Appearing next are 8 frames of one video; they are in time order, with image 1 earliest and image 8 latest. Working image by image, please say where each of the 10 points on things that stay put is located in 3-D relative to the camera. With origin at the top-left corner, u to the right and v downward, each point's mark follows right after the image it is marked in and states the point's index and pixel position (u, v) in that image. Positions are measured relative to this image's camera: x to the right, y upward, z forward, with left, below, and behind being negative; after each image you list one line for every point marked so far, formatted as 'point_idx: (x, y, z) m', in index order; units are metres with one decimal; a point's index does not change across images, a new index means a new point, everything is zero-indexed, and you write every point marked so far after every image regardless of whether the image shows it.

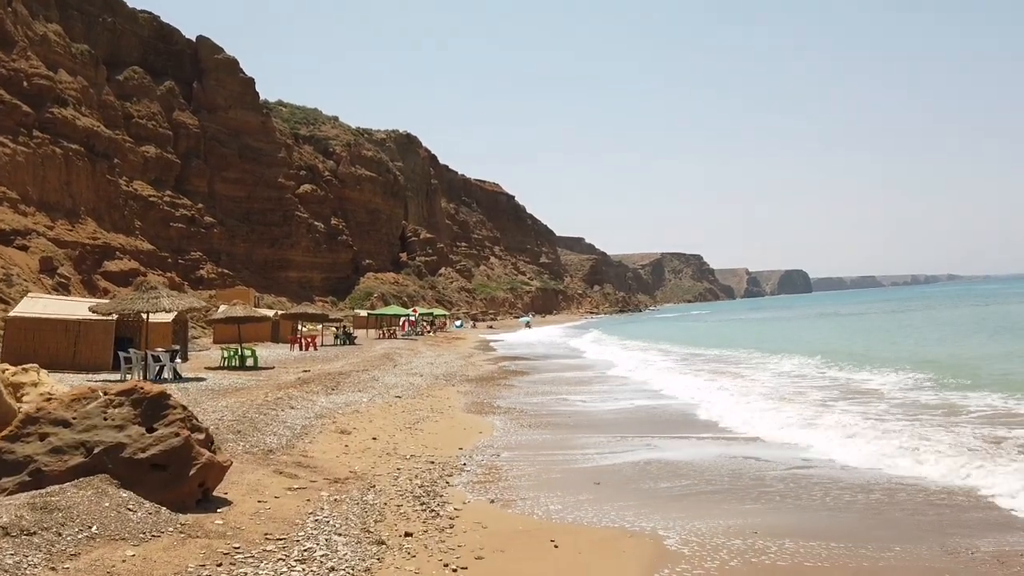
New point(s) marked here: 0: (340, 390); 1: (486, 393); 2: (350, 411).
0: (-4.2, -2.5, +16.1) m
1: (-0.5, -2.8, +17.8) m
2: (-3.1, -2.4, +12.8) m
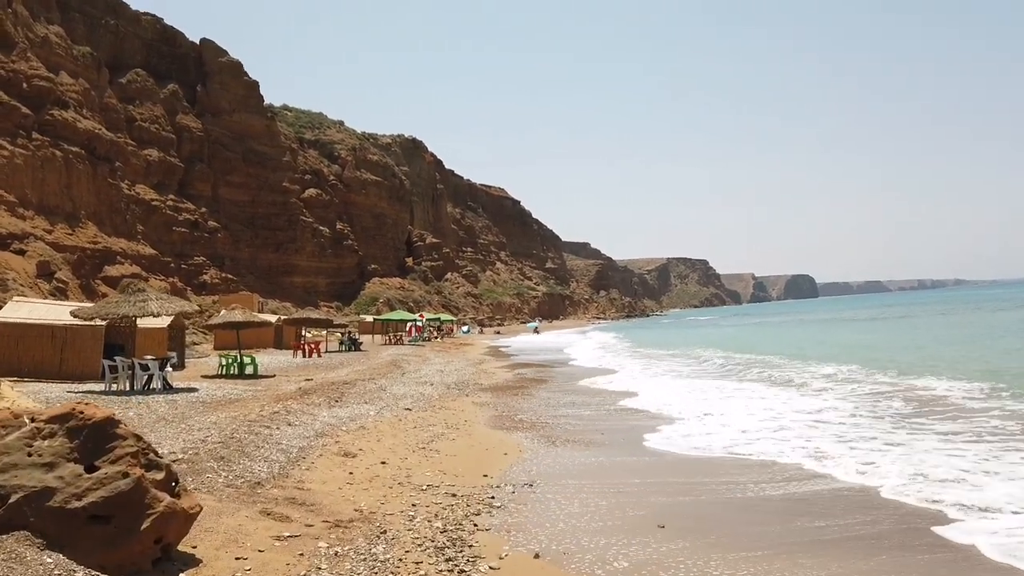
0: (-3.7, -2.5, +14.5) m
1: (0.0, -2.8, +16.2) m
2: (-2.6, -2.4, +11.3) m
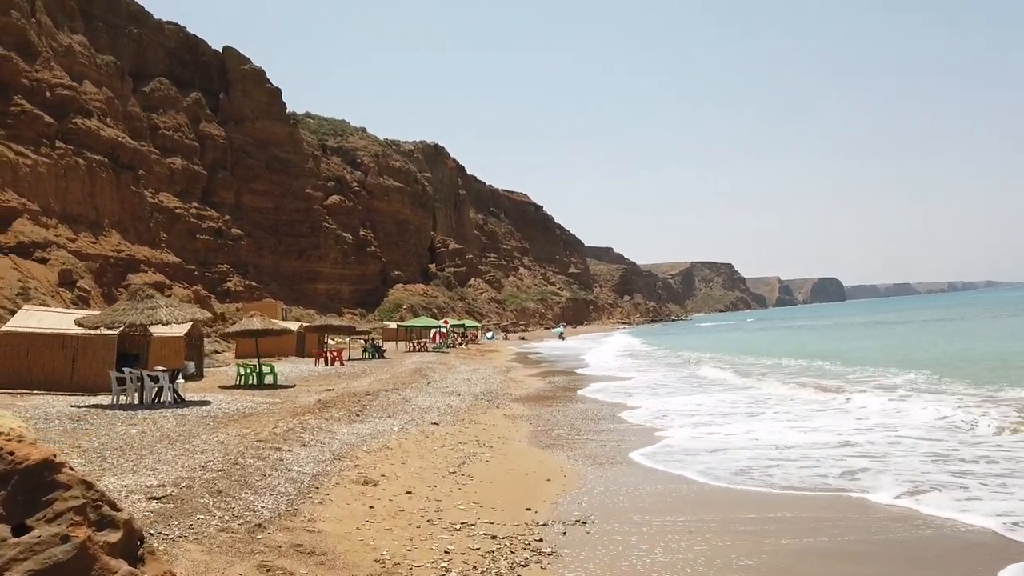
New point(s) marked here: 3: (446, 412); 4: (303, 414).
0: (-2.9, -2.6, +13.3) m
1: (+0.8, -2.9, +14.8) m
2: (-2.0, -2.4, +10.0) m
3: (-1.5, -2.8, +15.0) m
4: (-4.1, -2.5, +13.1) m
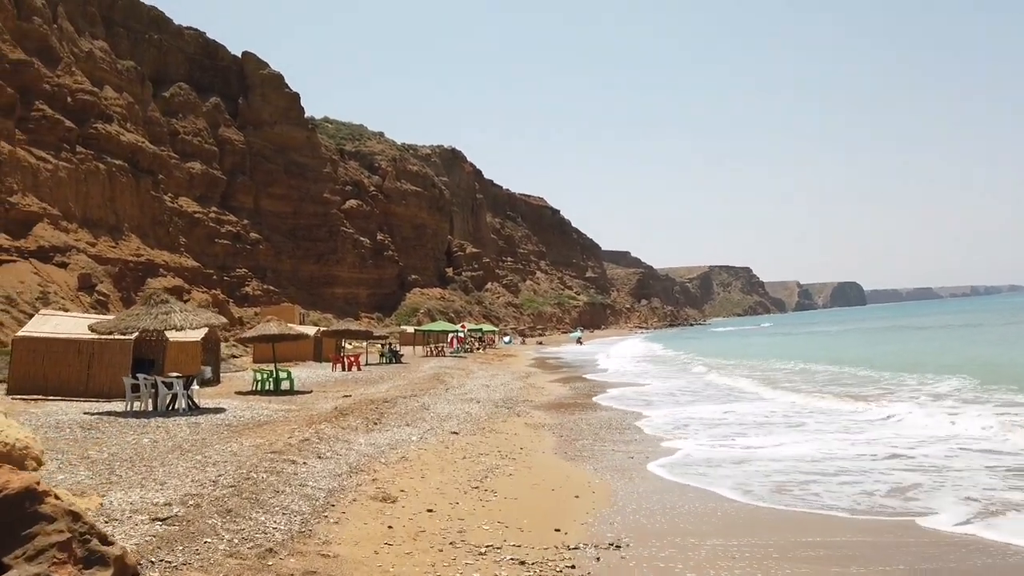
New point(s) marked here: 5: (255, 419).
0: (-2.5, -2.7, +12.9) m
1: (+1.3, -2.9, +14.3) m
2: (-1.7, -2.5, +9.6) m
3: (-1.0, -2.9, +14.5) m
4: (-3.7, -2.6, +12.7) m
5: (-5.2, -2.7, +13.7) m
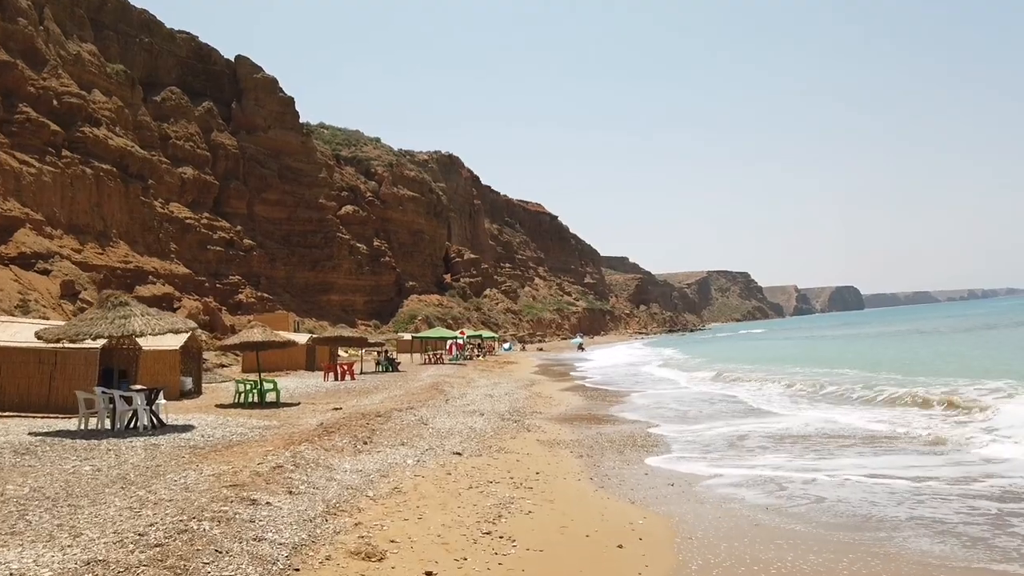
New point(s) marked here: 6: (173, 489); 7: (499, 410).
0: (-2.3, -2.6, +11.0) m
1: (+1.5, -2.9, +12.5) m
2: (-1.5, -2.4, +7.7) m
3: (-0.8, -2.9, +12.7) m
4: (-3.5, -2.5, +10.8) m
5: (-5.0, -2.7, +11.8) m
6: (-4.0, -2.3, +7.8) m
7: (-0.3, -3.3, +17.8) m
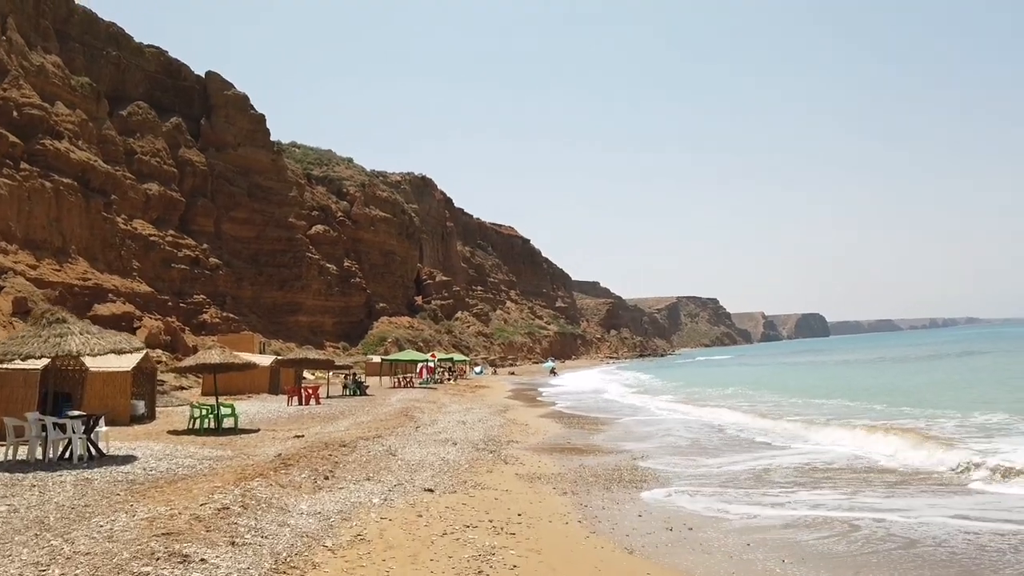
0: (-2.7, -2.9, +10.0) m
1: (+1.1, -3.3, +11.6) m
2: (-1.6, -2.6, +6.7) m
3: (-1.2, -3.2, +11.7) m
4: (-3.8, -2.8, +9.7) m
5: (-5.4, -2.9, +10.6) m
6: (-4.2, -2.5, +6.7) m
7: (-1.0, -3.8, +16.8) m
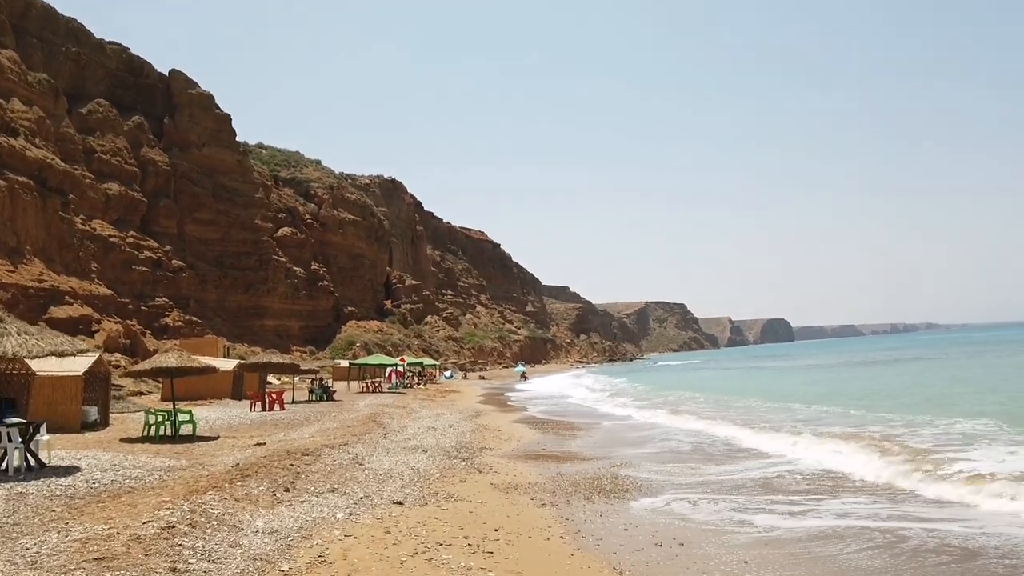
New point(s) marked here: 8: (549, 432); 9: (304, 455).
0: (-3.0, -2.9, +9.2) m
1: (+0.6, -3.3, +11.0) m
2: (-1.8, -2.5, +6.0) m
3: (-1.7, -3.2, +11.0) m
4: (-4.1, -2.7, +8.9) m
5: (-5.8, -2.9, +9.8) m
6: (-4.4, -2.4, +5.9) m
7: (-1.6, -3.8, +16.1) m
8: (+0.9, -4.2, +19.6) m
9: (-4.0, -3.2, +12.9) m
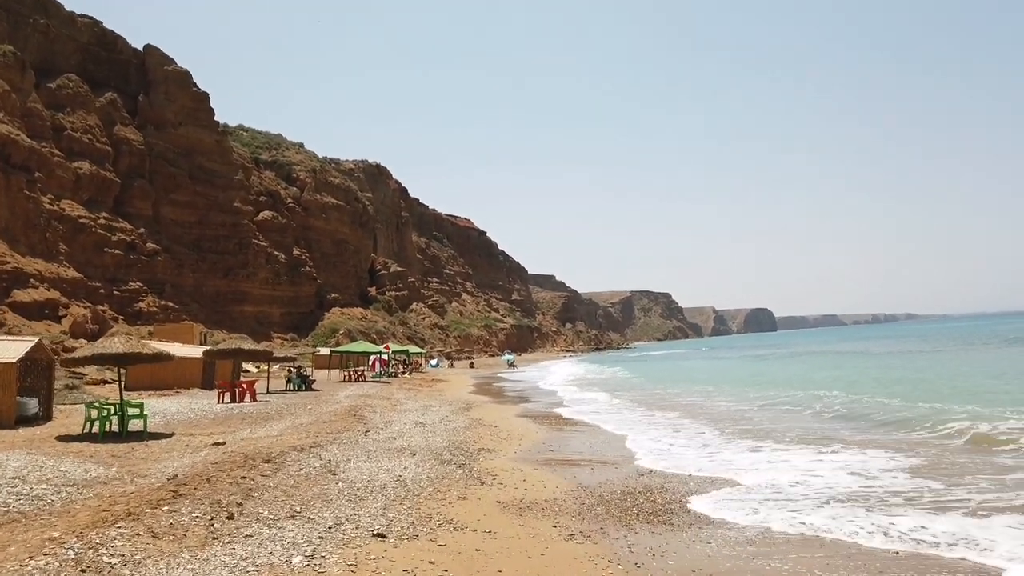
0: (-2.8, -2.4, +6.9) m
1: (+0.8, -2.8, +8.7) m
2: (-1.6, -2.1, +3.7) m
3: (-1.5, -2.7, +8.7) m
4: (-3.9, -2.3, +6.5) m
5: (-5.6, -2.4, +7.3) m
6: (-4.1, -2.0, +3.5) m
7: (-1.6, -3.3, +13.8) m
8: (+0.9, -3.7, +17.4) m
9: (-3.9, -2.7, +10.5) m
